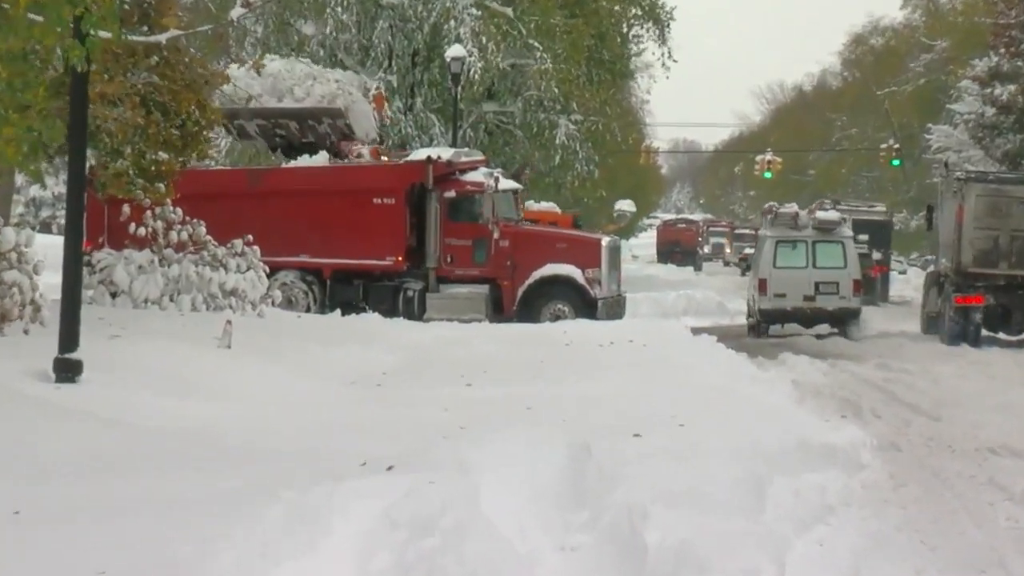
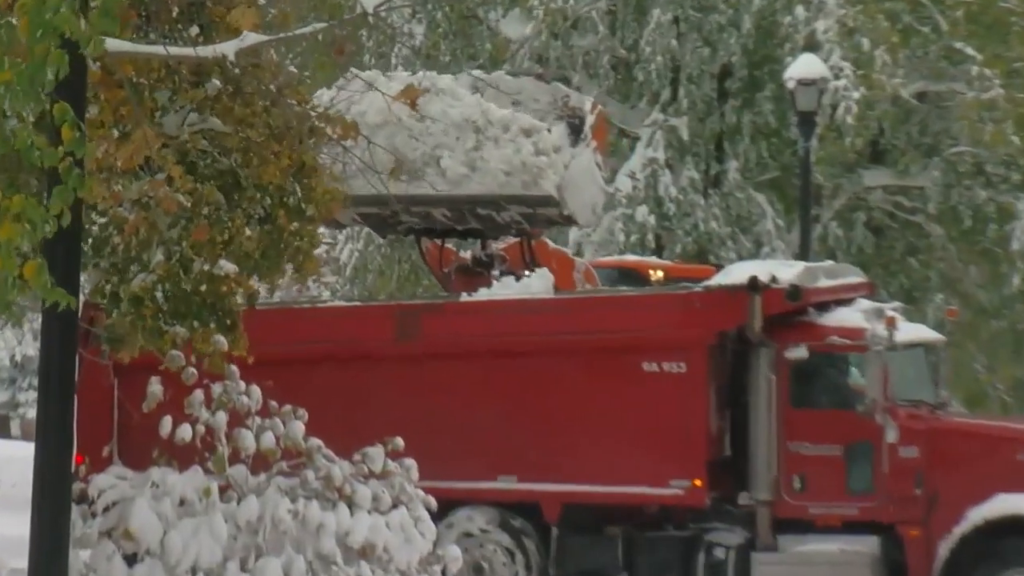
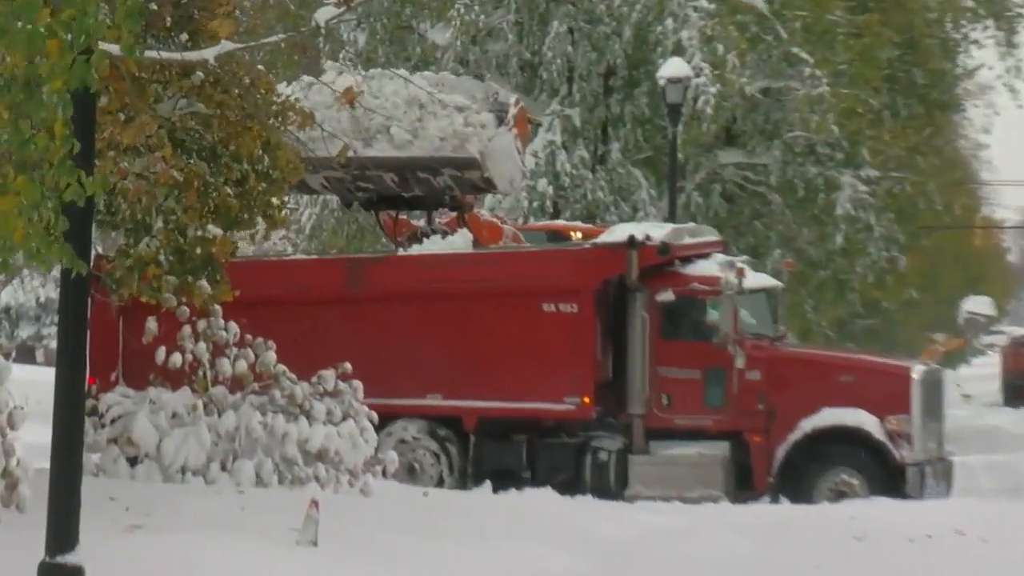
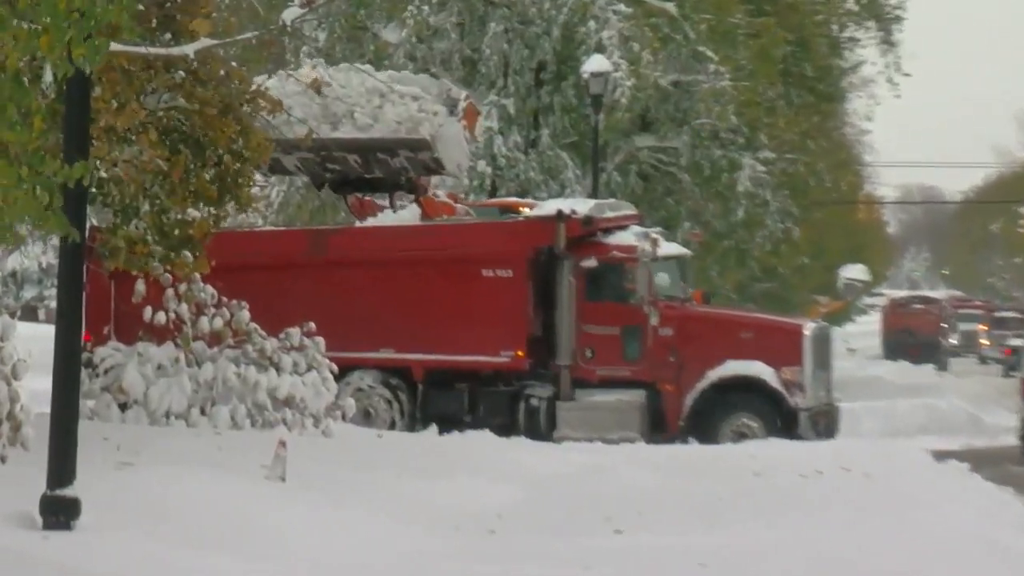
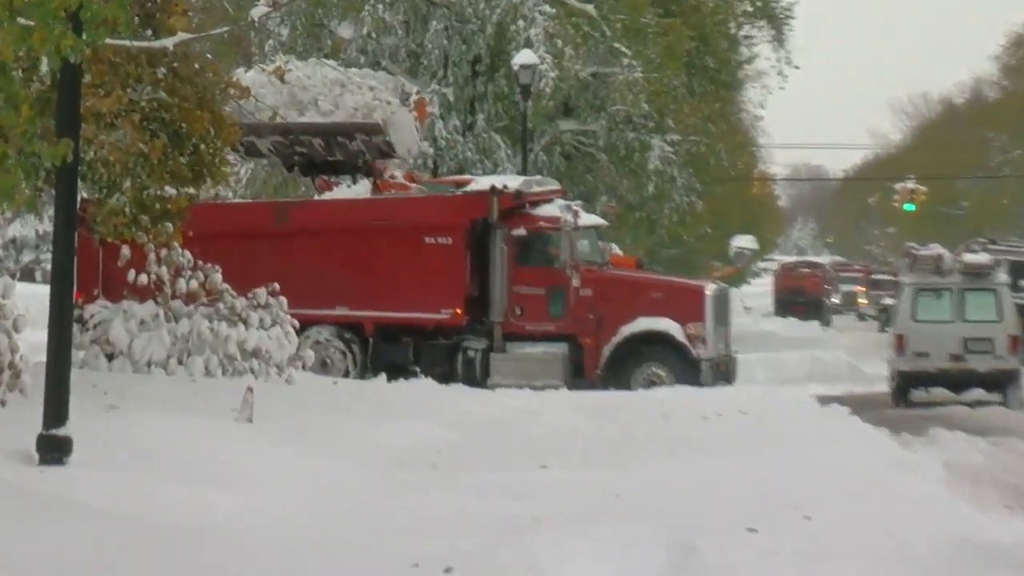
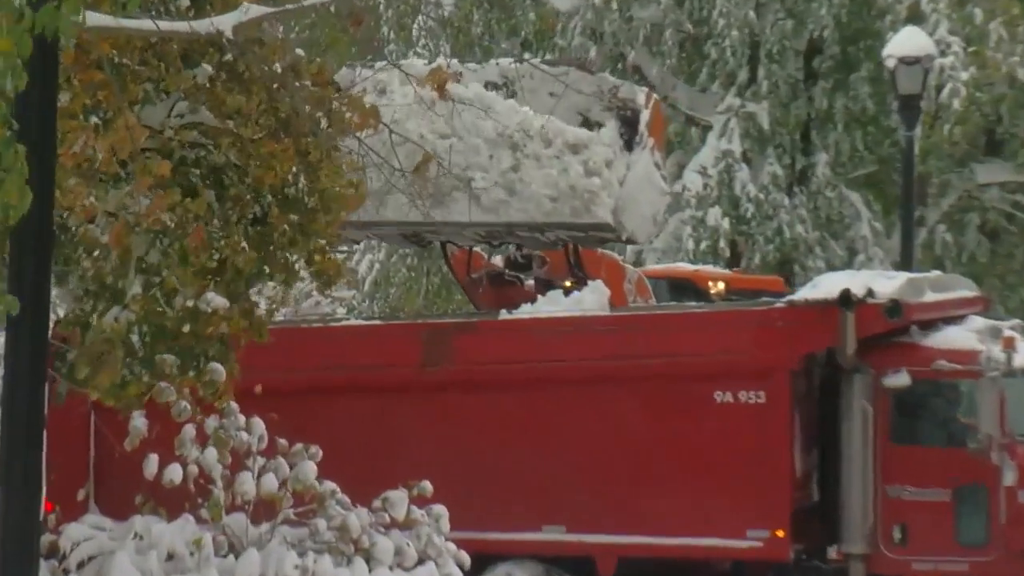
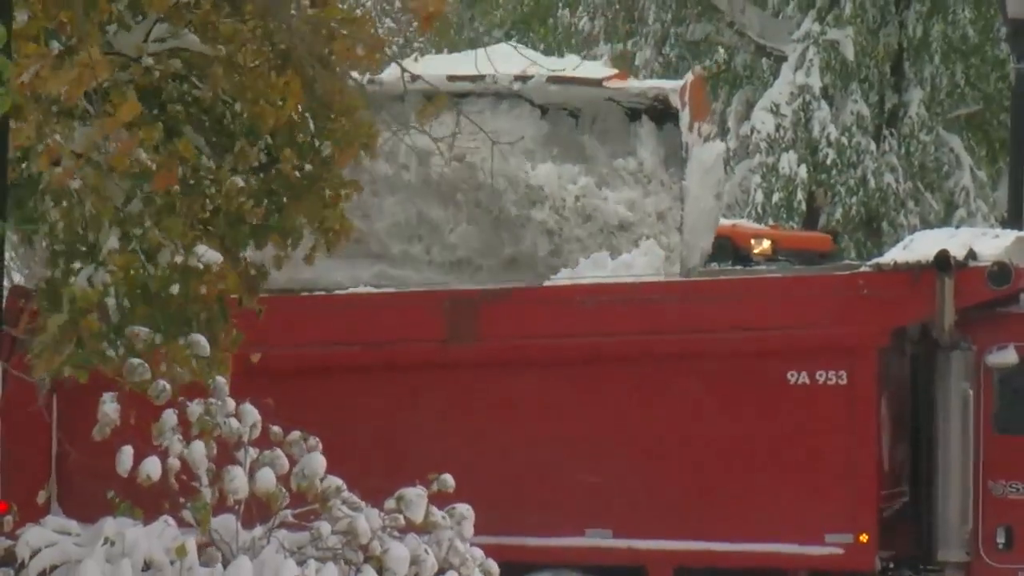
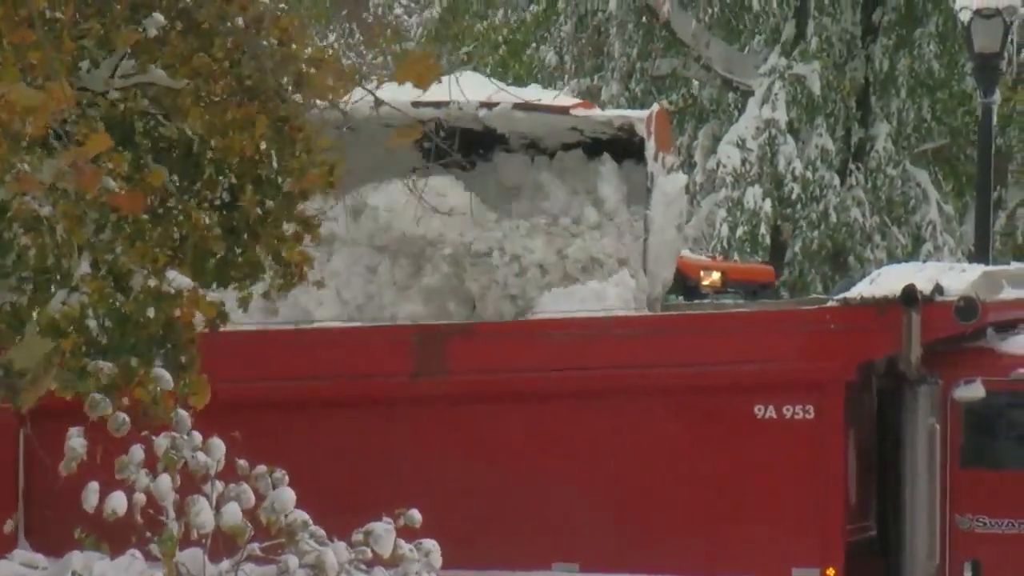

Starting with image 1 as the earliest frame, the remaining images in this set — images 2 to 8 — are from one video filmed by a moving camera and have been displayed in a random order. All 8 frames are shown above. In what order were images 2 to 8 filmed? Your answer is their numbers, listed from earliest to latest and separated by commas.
5, 4, 3, 2, 6, 7, 8
